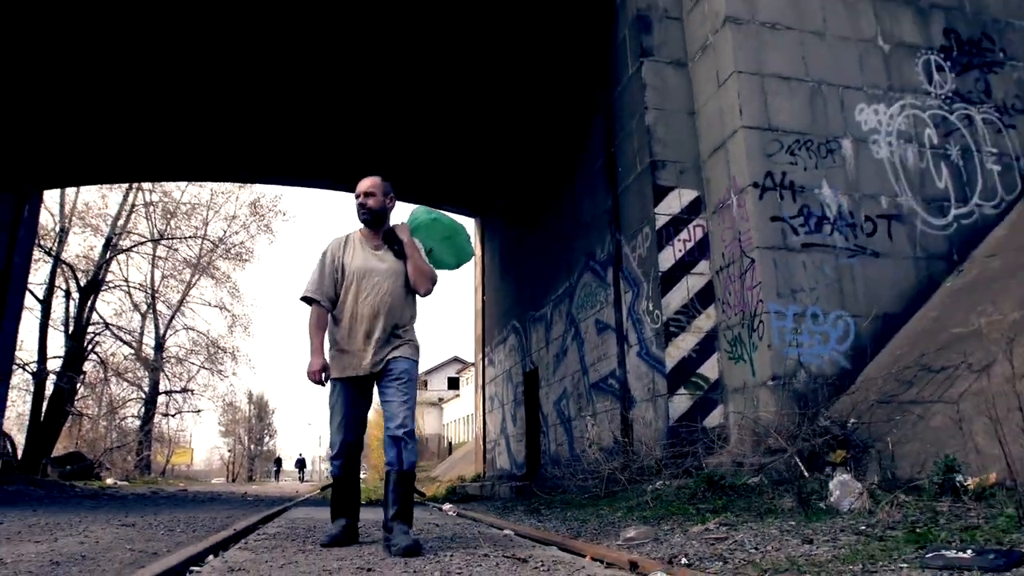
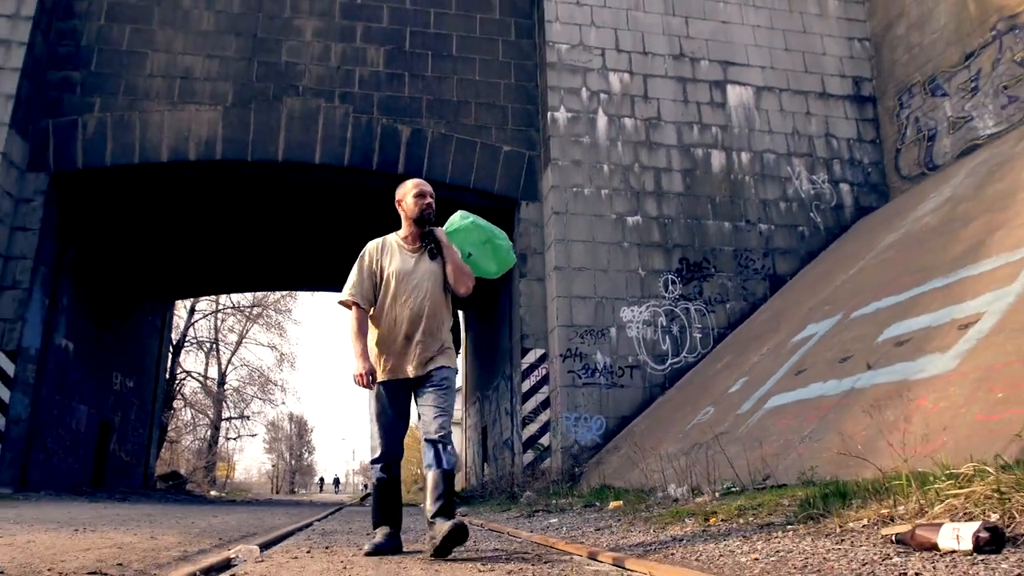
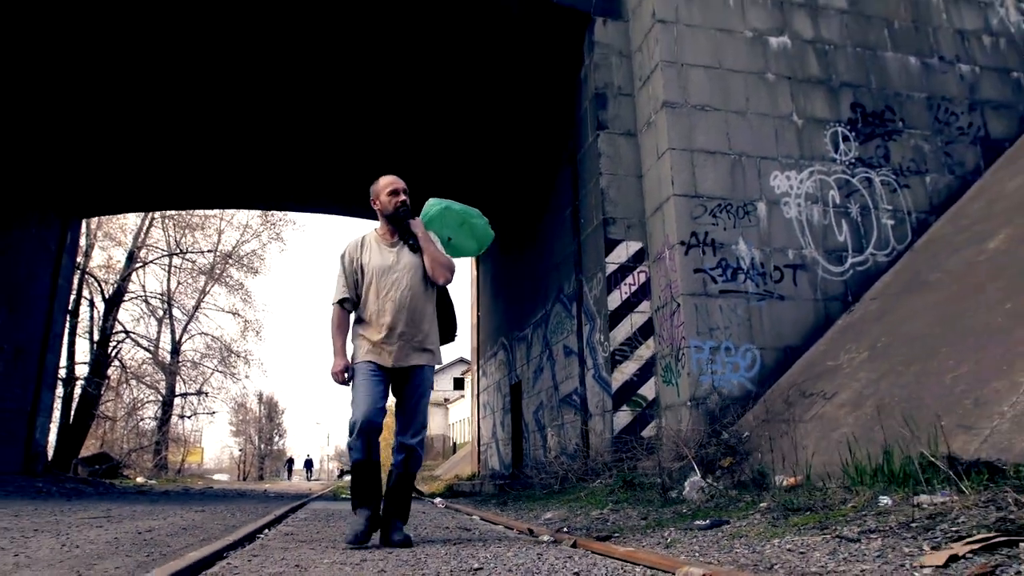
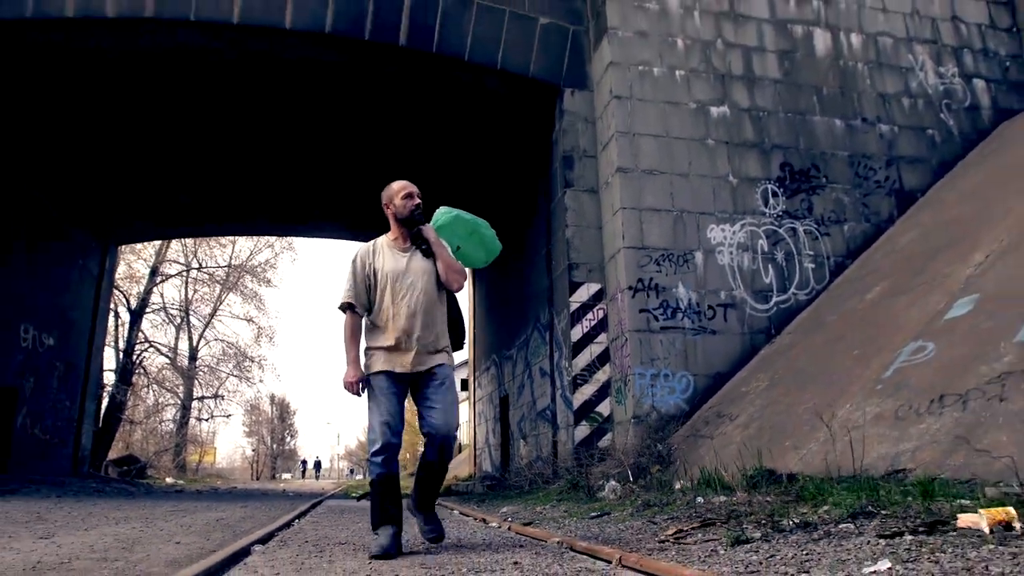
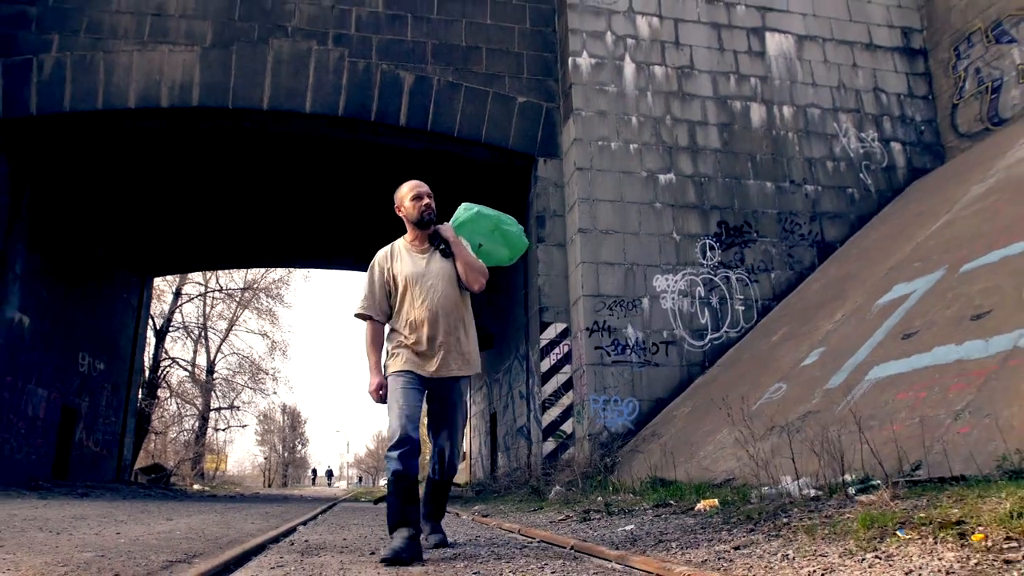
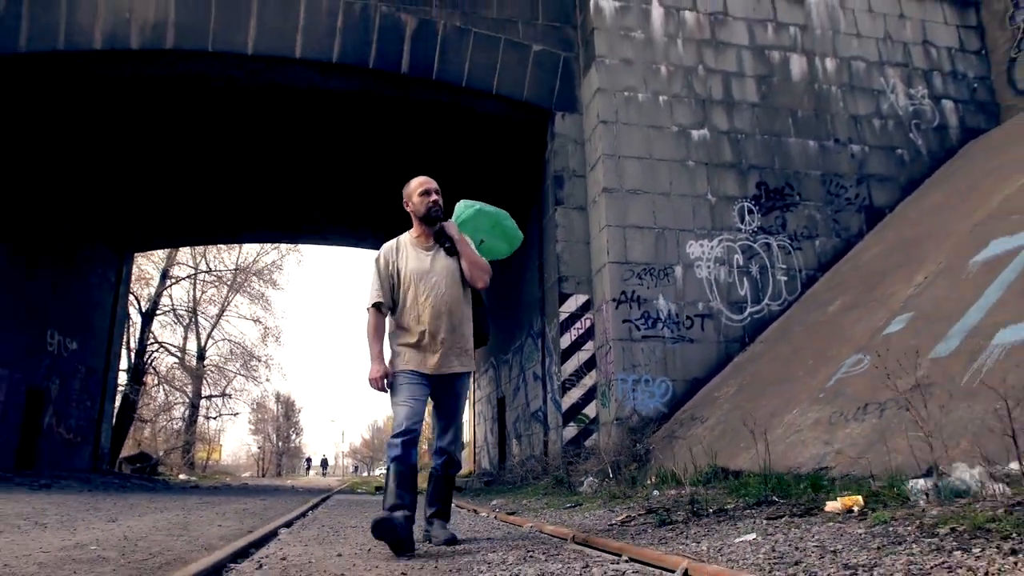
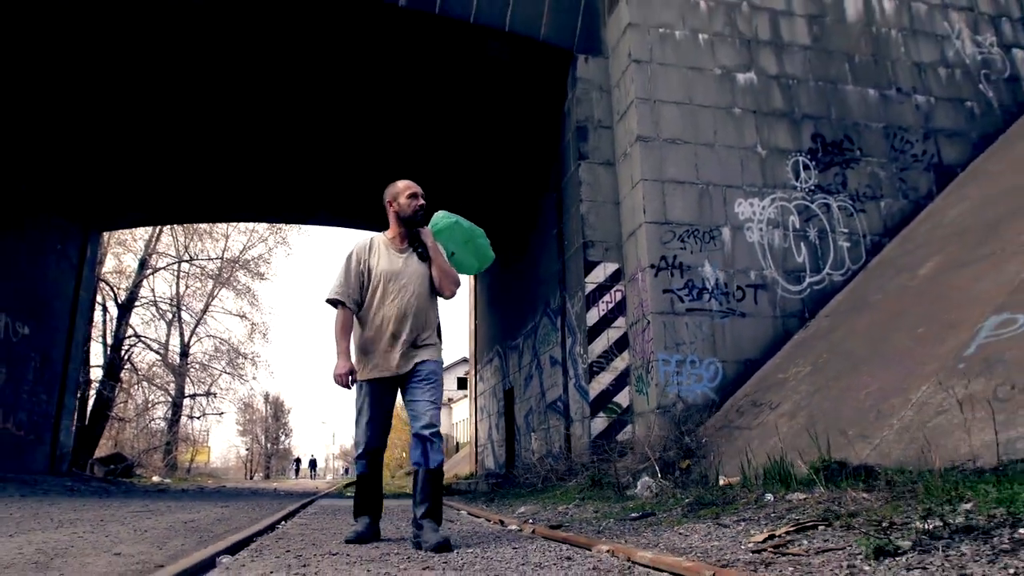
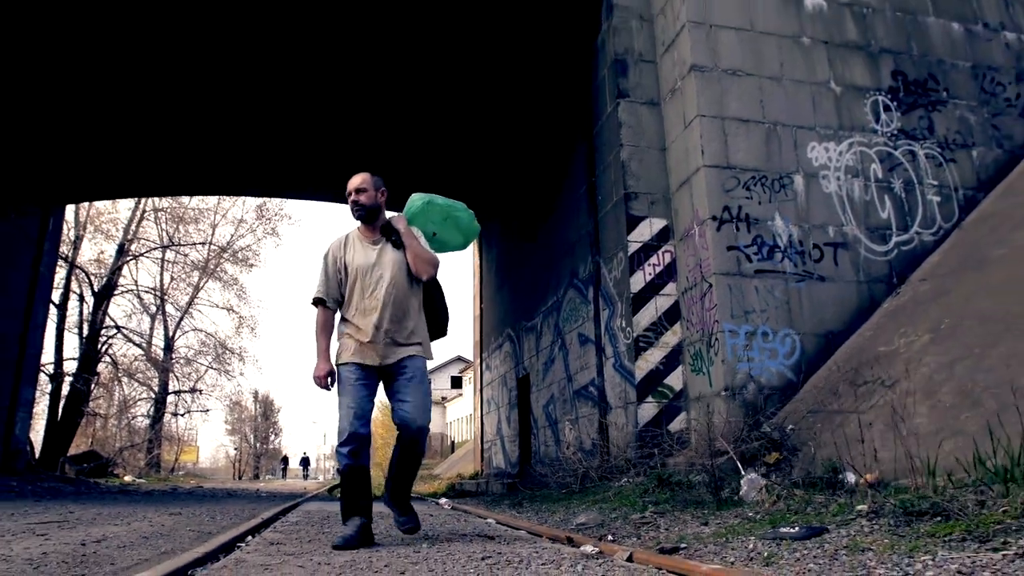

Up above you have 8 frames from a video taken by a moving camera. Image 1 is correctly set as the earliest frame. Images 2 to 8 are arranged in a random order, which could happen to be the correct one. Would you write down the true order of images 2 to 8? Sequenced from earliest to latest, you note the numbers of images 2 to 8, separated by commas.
8, 3, 7, 4, 6, 5, 2
